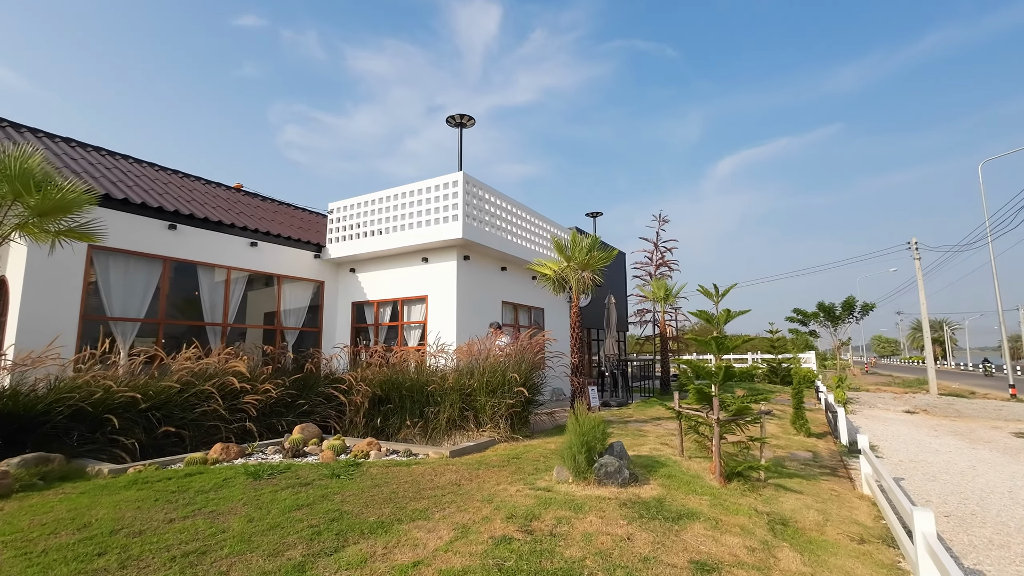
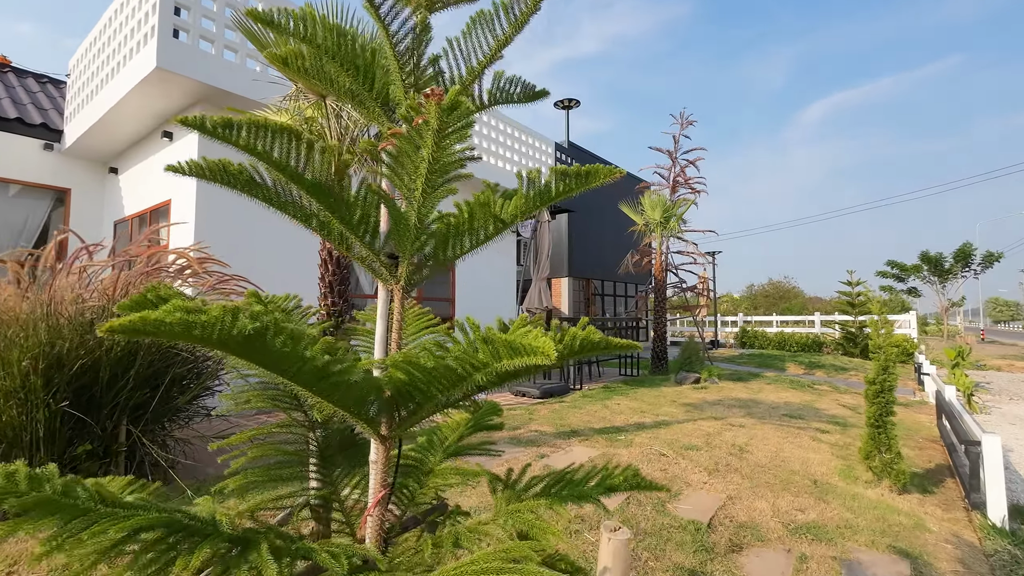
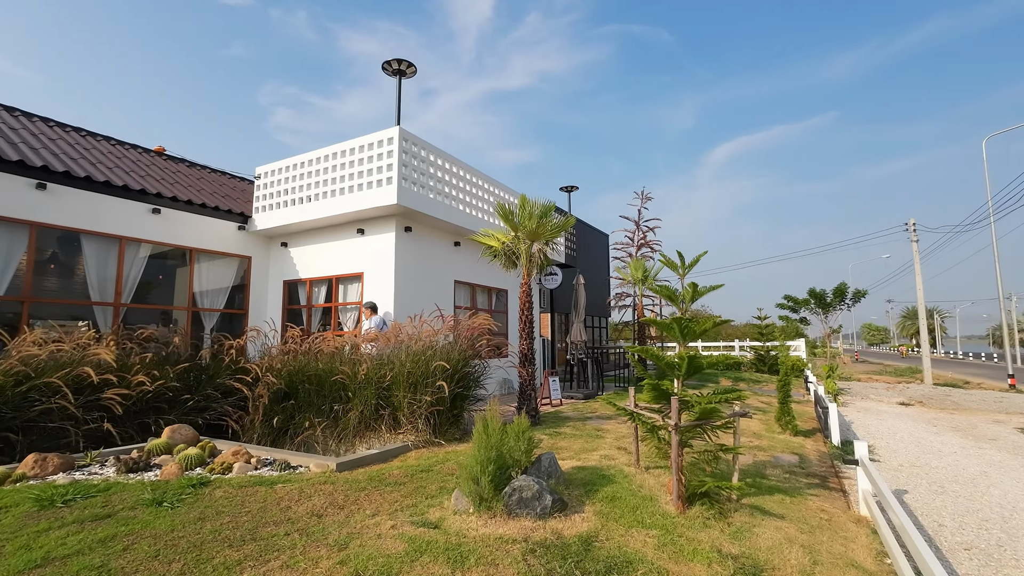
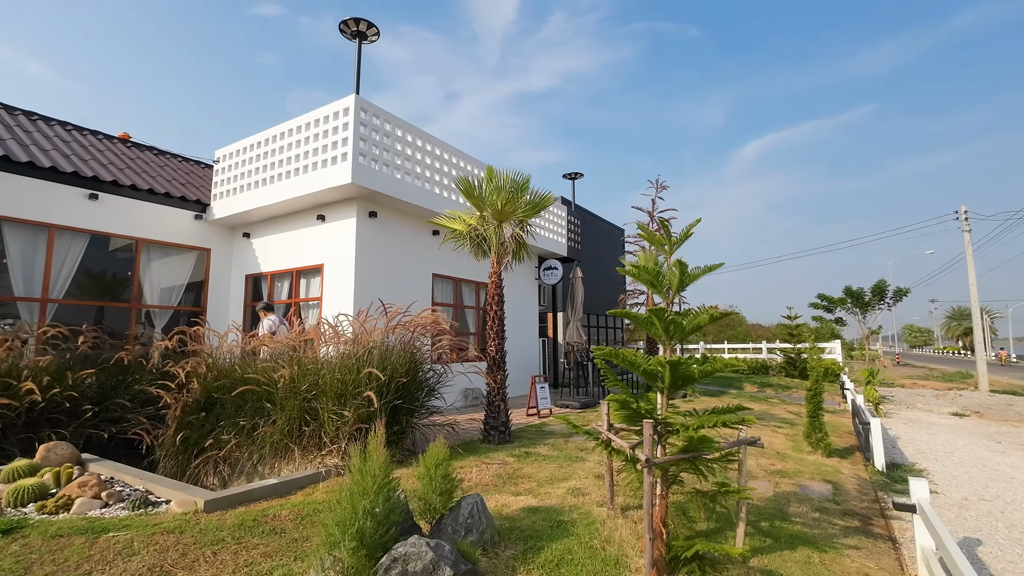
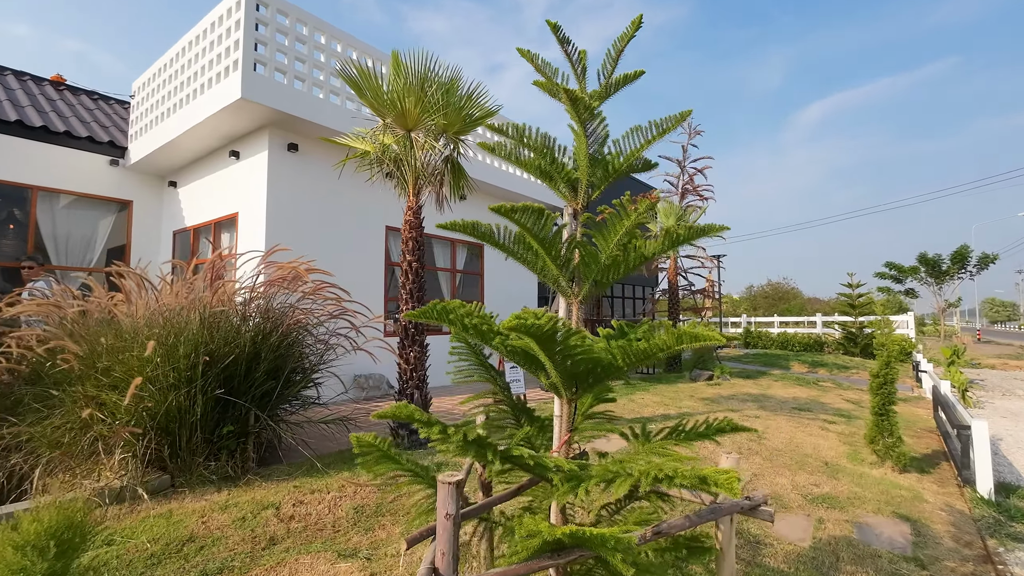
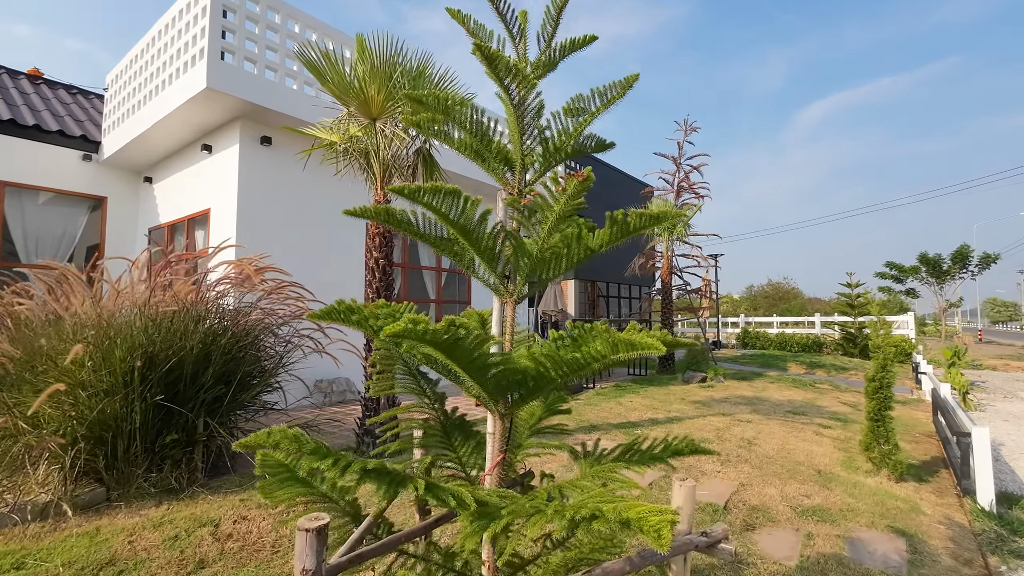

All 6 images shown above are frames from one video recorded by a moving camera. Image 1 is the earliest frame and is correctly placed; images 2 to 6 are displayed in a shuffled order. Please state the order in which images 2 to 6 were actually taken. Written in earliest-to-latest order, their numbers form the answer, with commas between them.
3, 4, 5, 6, 2
